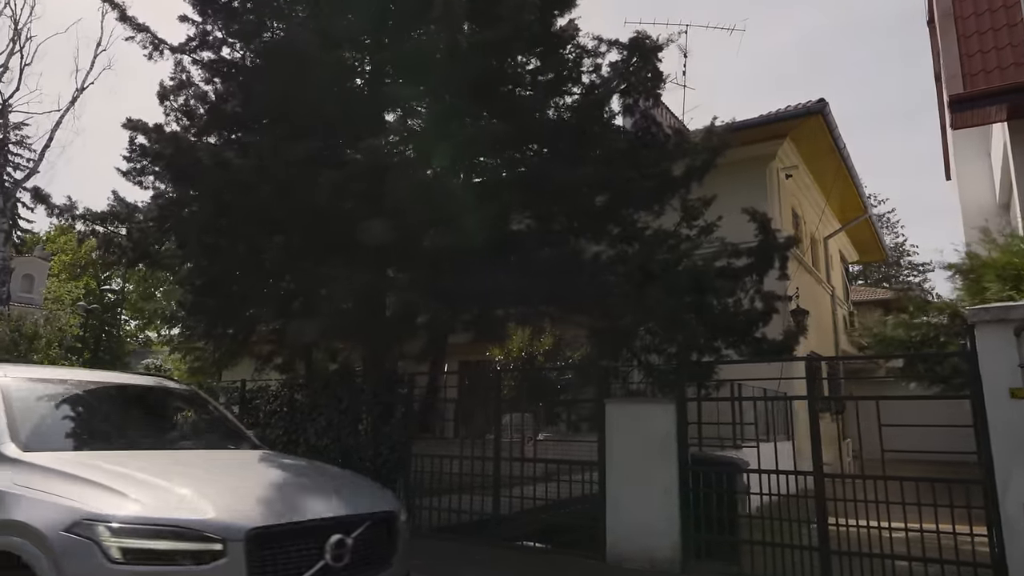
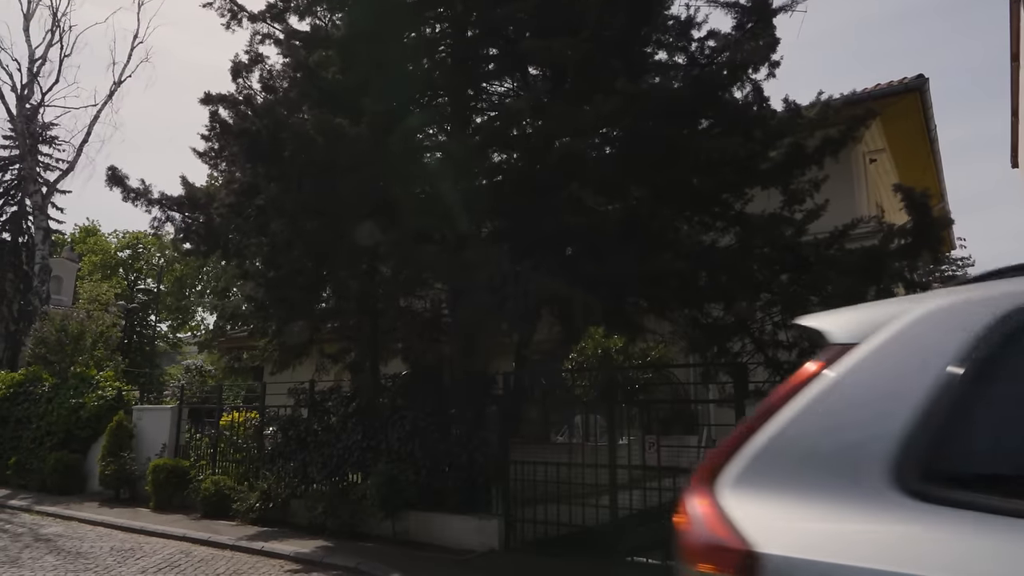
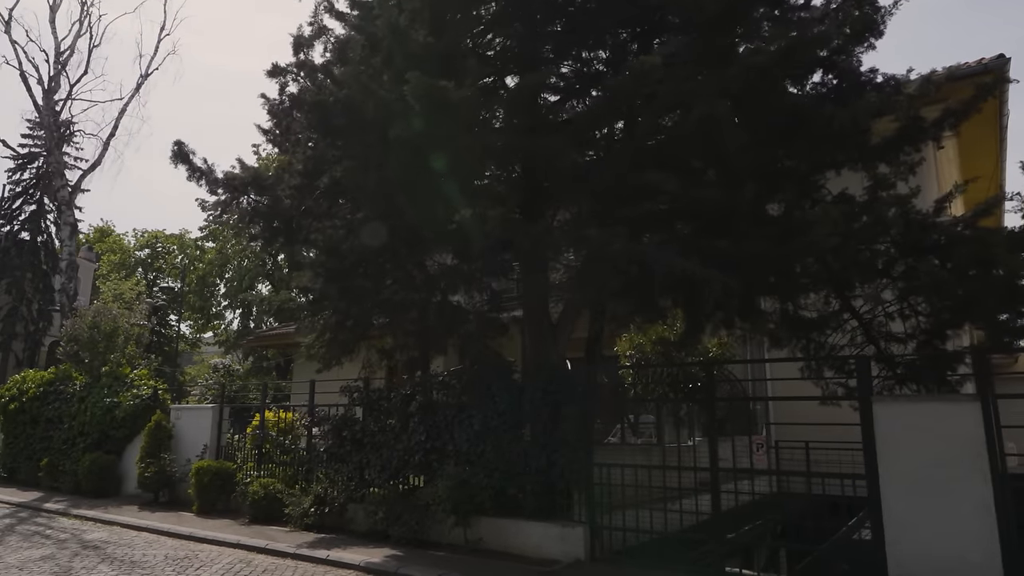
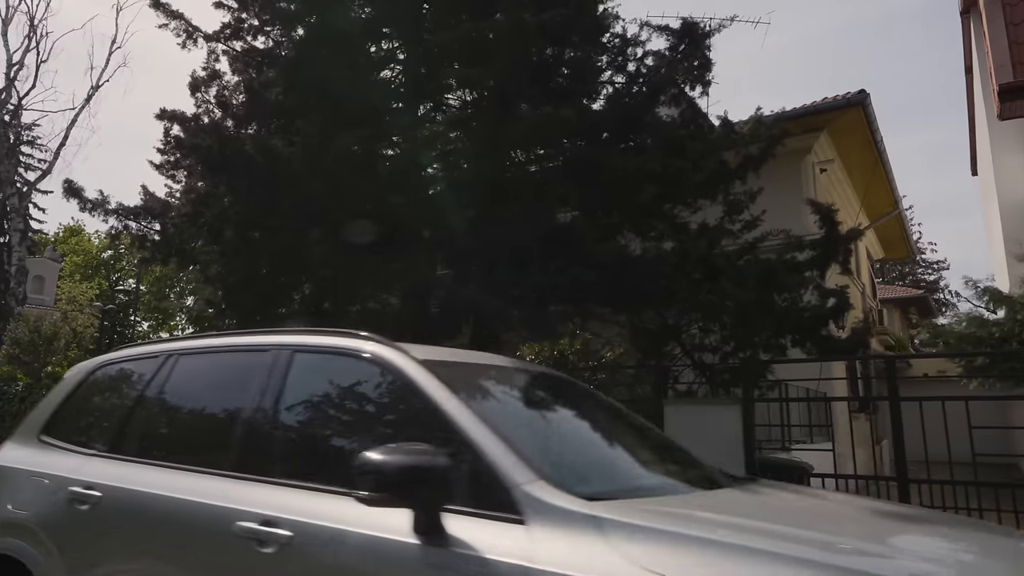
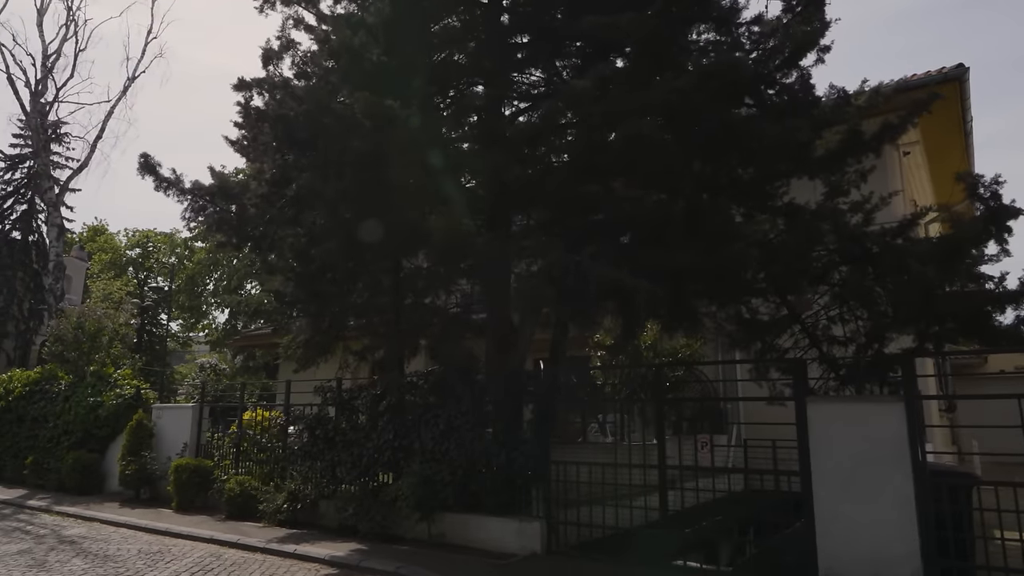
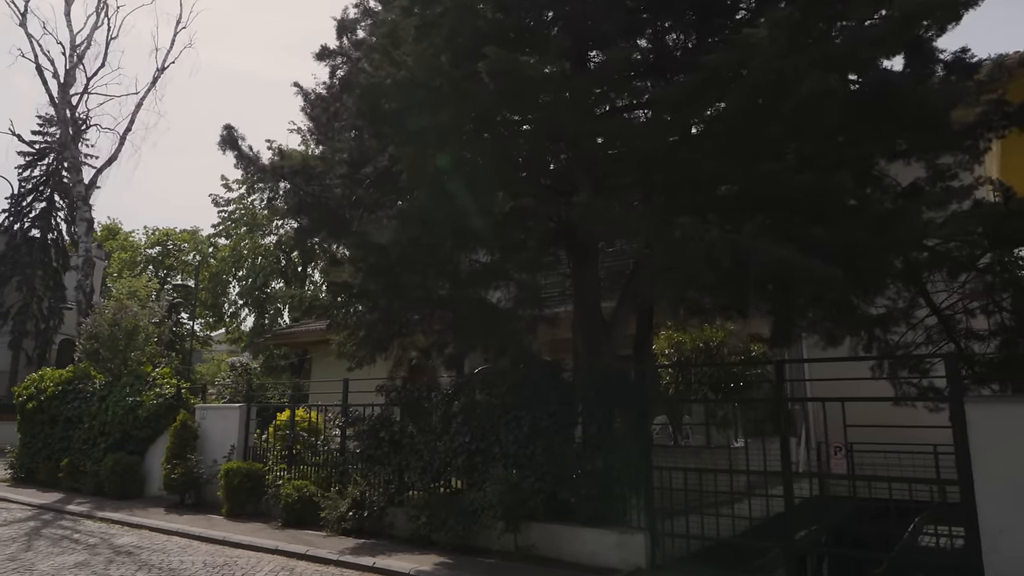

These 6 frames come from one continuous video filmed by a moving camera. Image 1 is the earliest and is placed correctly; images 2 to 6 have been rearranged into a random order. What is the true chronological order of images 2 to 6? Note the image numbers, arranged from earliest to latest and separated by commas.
4, 2, 5, 3, 6
